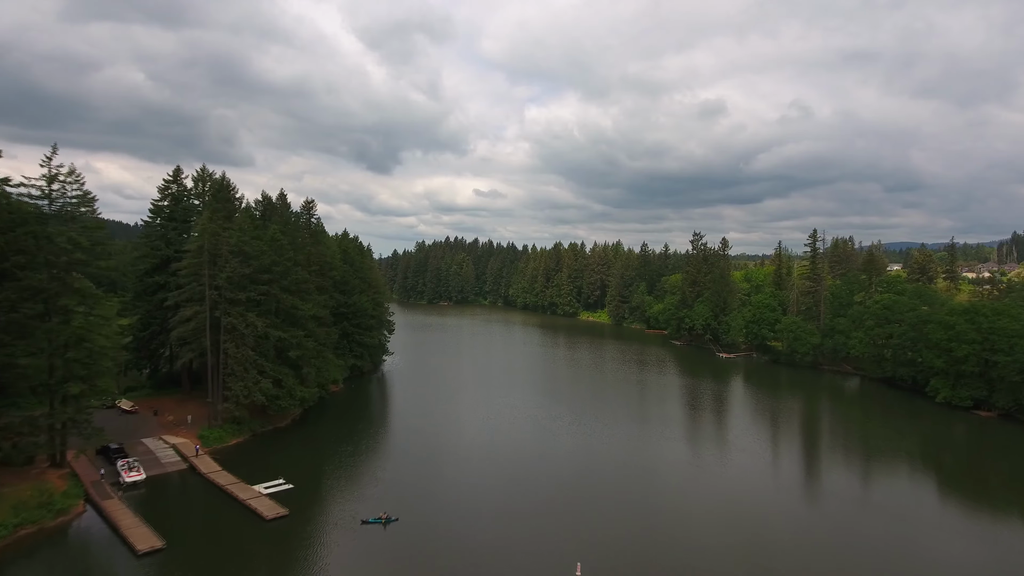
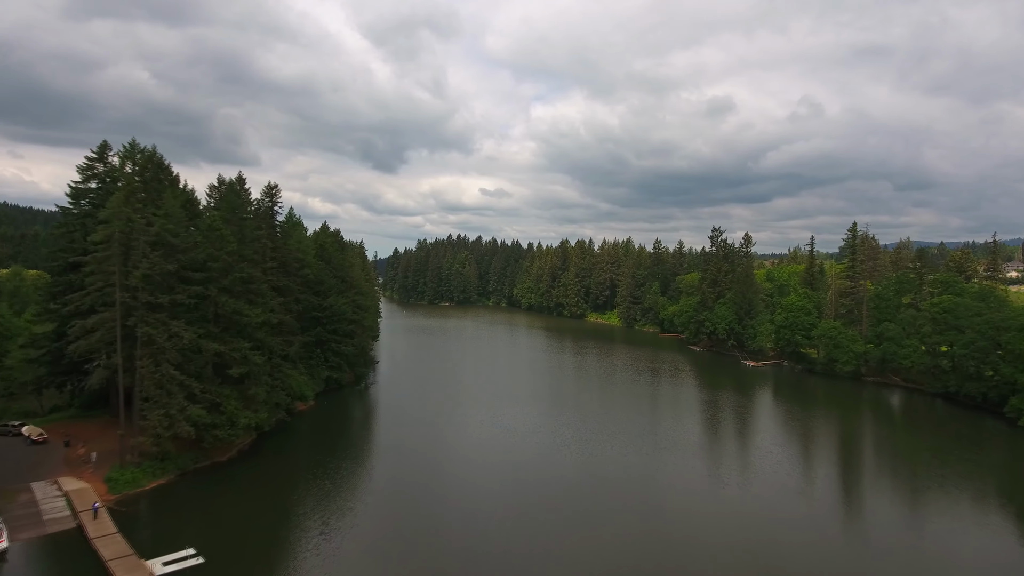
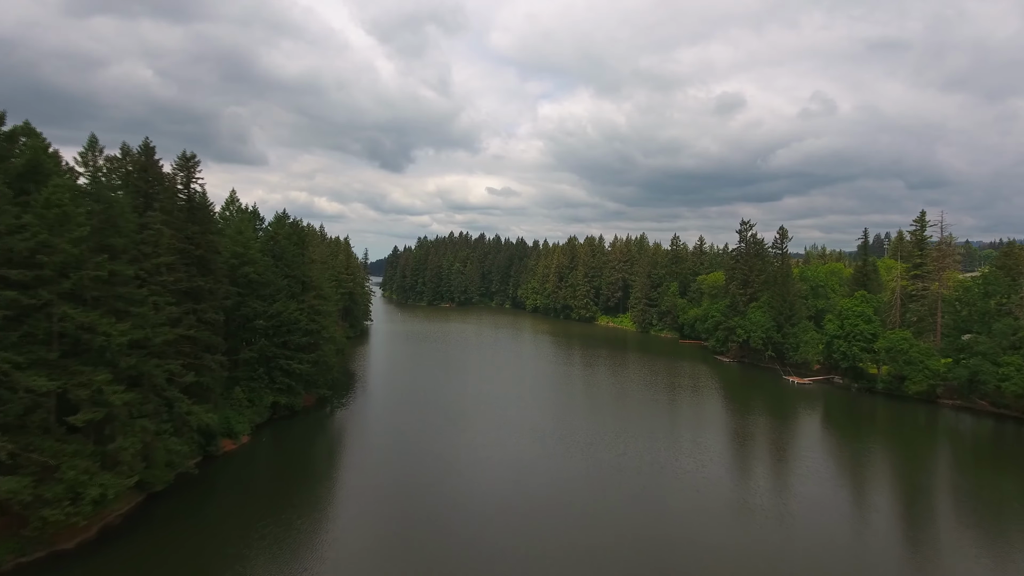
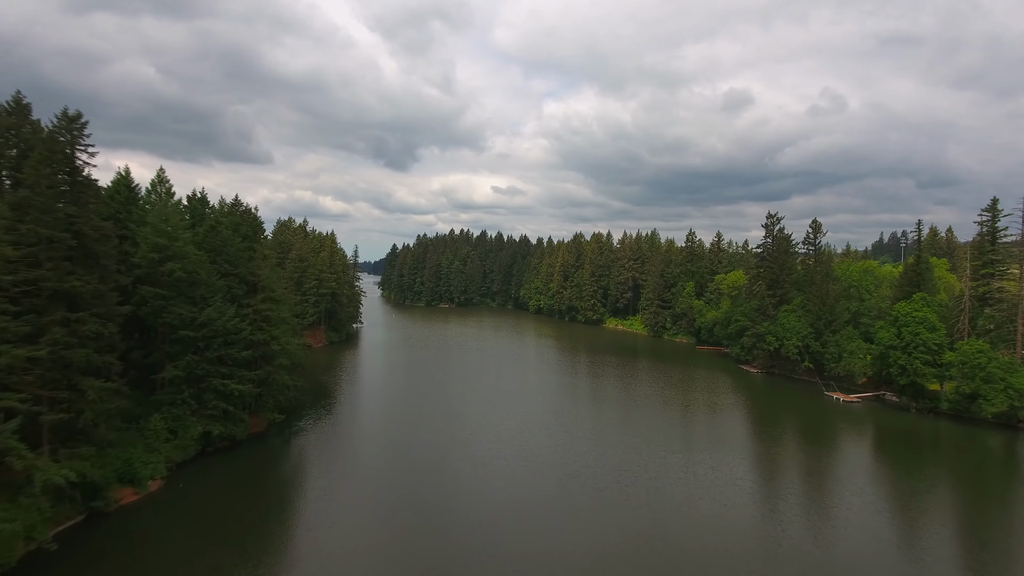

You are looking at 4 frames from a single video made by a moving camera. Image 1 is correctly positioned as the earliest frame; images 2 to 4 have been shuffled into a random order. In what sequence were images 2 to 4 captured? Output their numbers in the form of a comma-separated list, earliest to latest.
2, 3, 4
